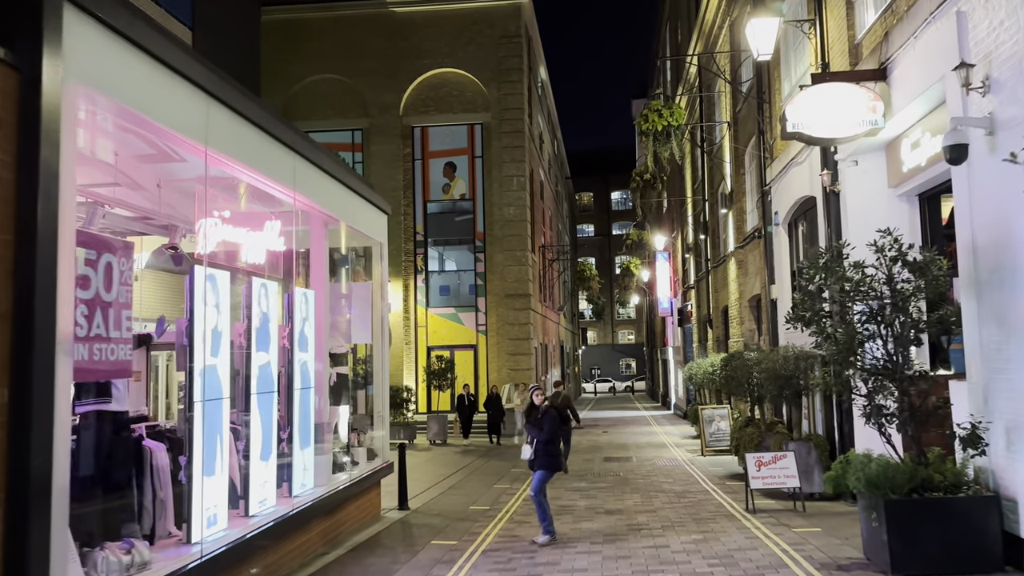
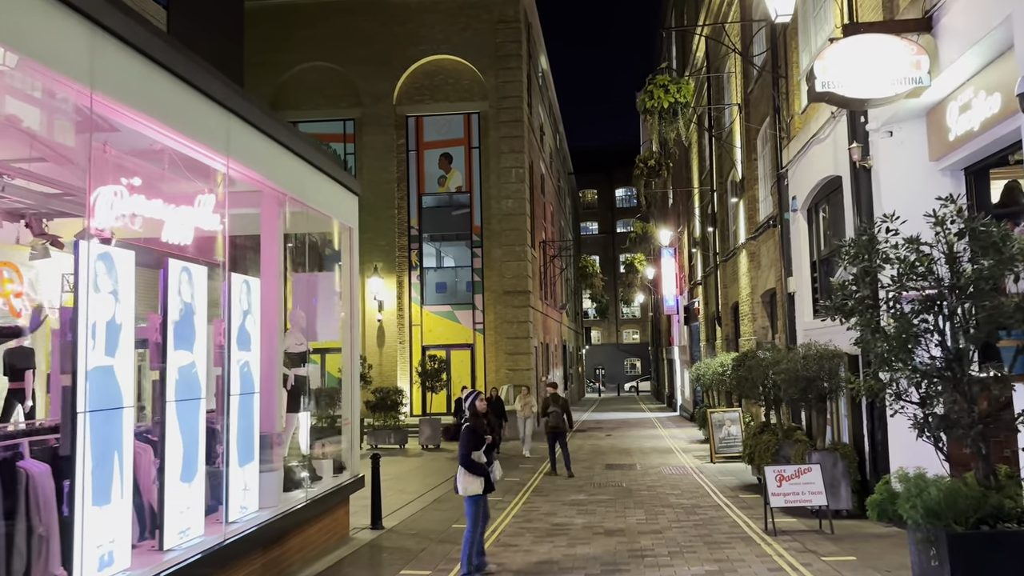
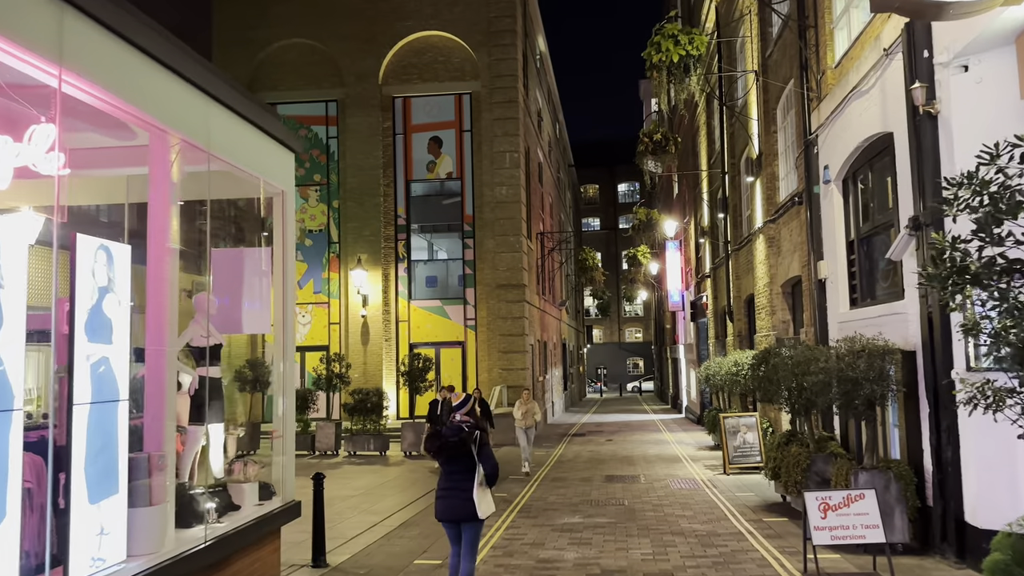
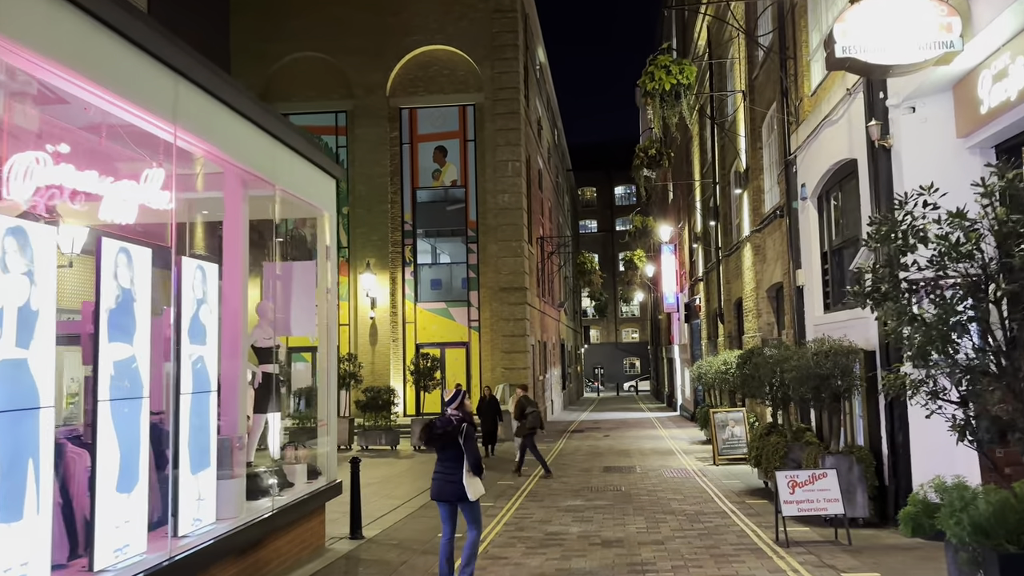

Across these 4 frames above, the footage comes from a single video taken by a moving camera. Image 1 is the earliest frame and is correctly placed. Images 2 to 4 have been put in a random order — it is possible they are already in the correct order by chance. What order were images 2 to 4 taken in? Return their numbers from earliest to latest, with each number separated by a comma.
2, 4, 3
